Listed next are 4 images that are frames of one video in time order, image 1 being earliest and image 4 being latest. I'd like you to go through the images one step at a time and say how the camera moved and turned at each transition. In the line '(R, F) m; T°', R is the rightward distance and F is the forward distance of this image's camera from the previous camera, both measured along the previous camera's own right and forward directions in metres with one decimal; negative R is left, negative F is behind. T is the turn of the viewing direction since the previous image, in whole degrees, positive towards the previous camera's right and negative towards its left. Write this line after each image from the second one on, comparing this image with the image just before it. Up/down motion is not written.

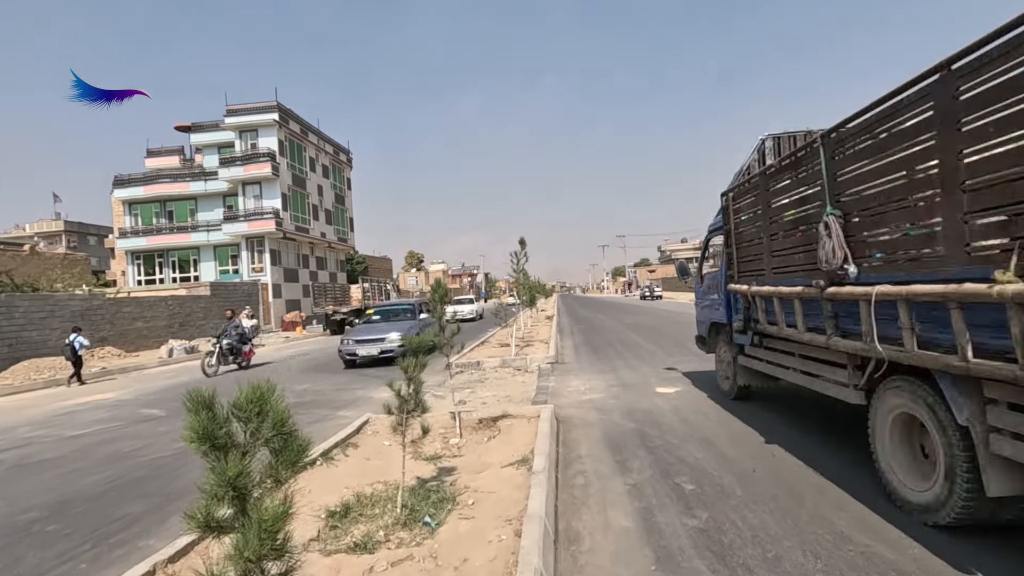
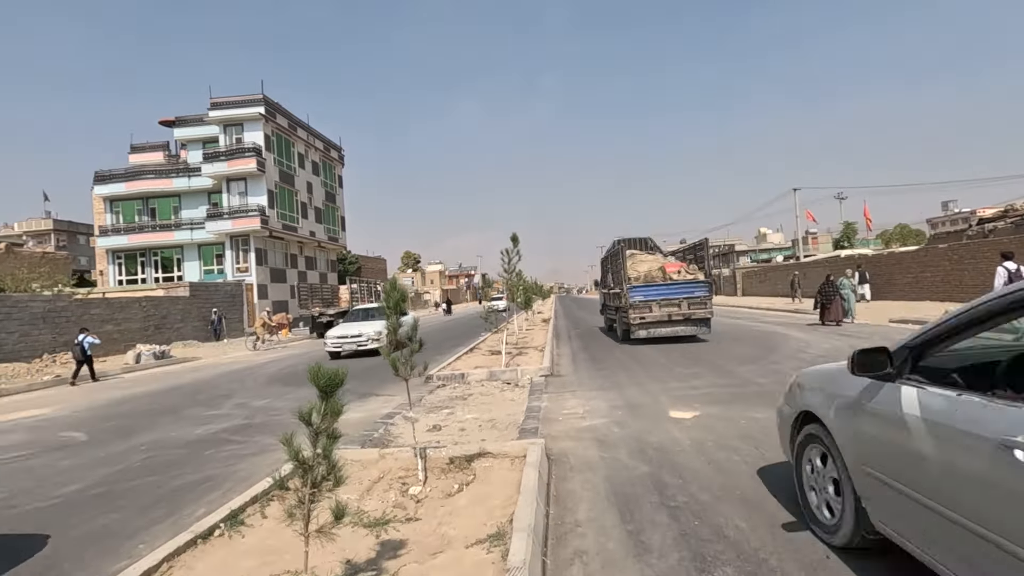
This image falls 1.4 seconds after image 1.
(+0.2, +1.5) m; 0°
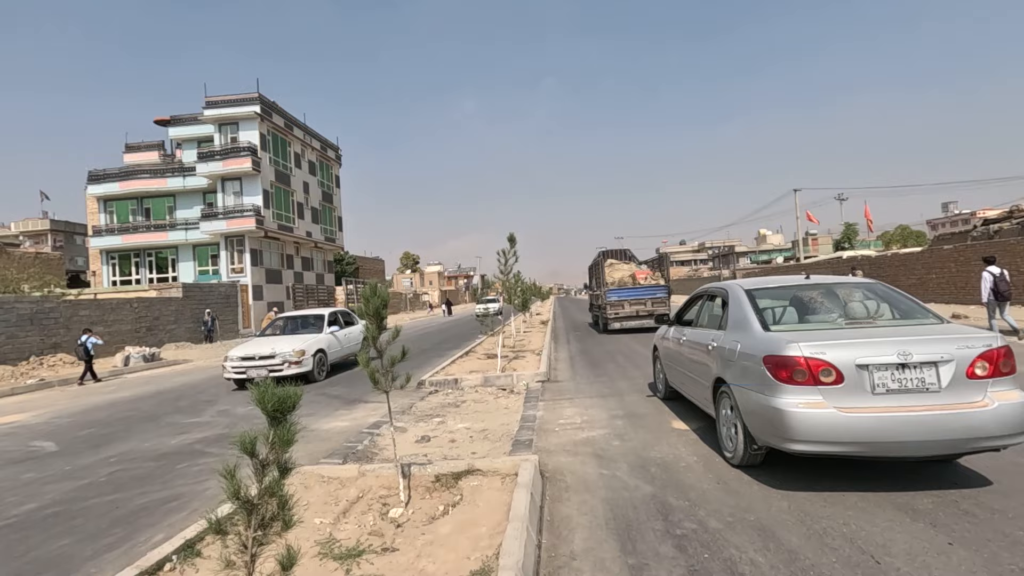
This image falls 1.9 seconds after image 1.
(+0.1, +0.4) m; 0°
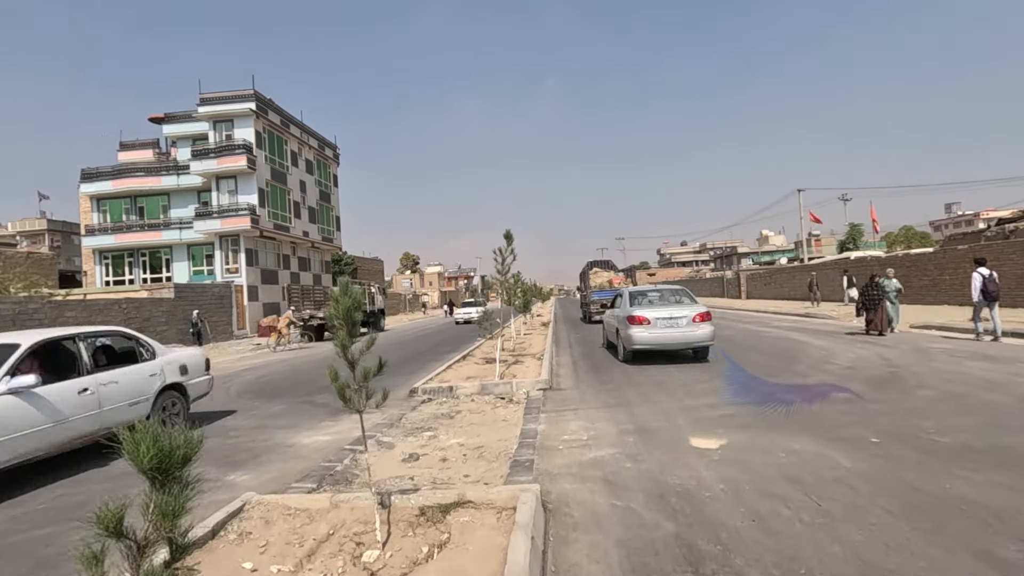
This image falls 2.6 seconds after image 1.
(0.0, +0.7) m; 0°
